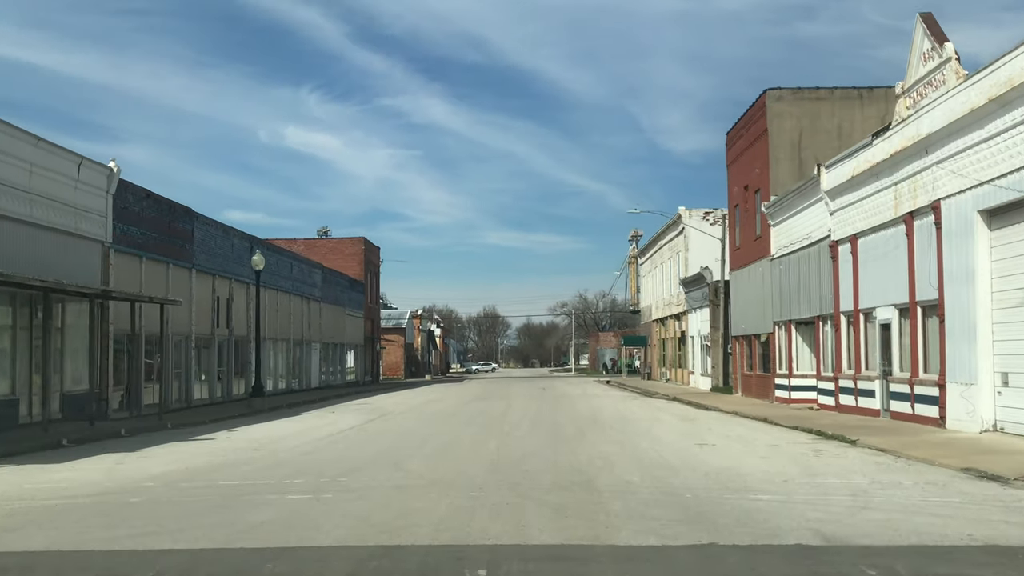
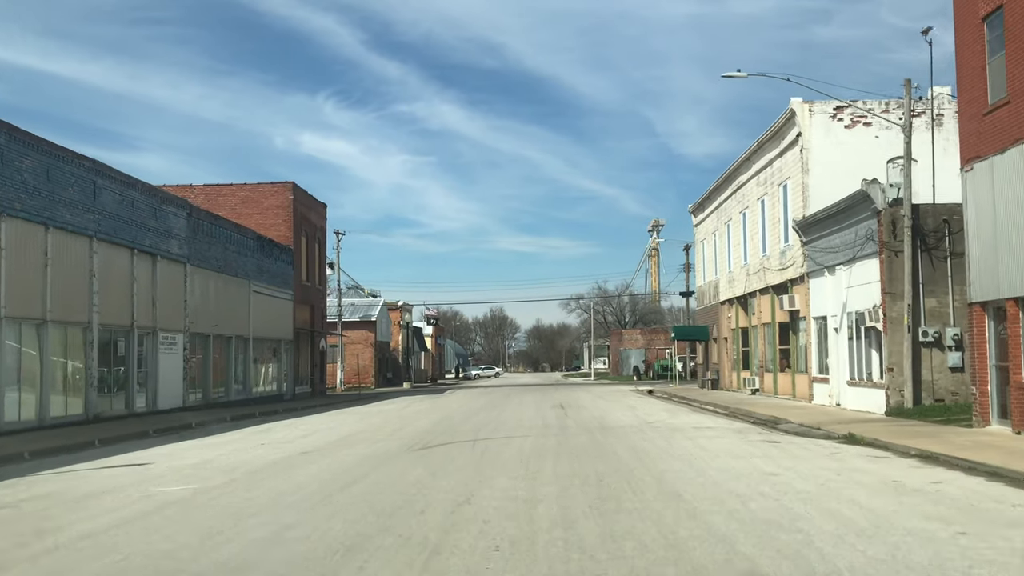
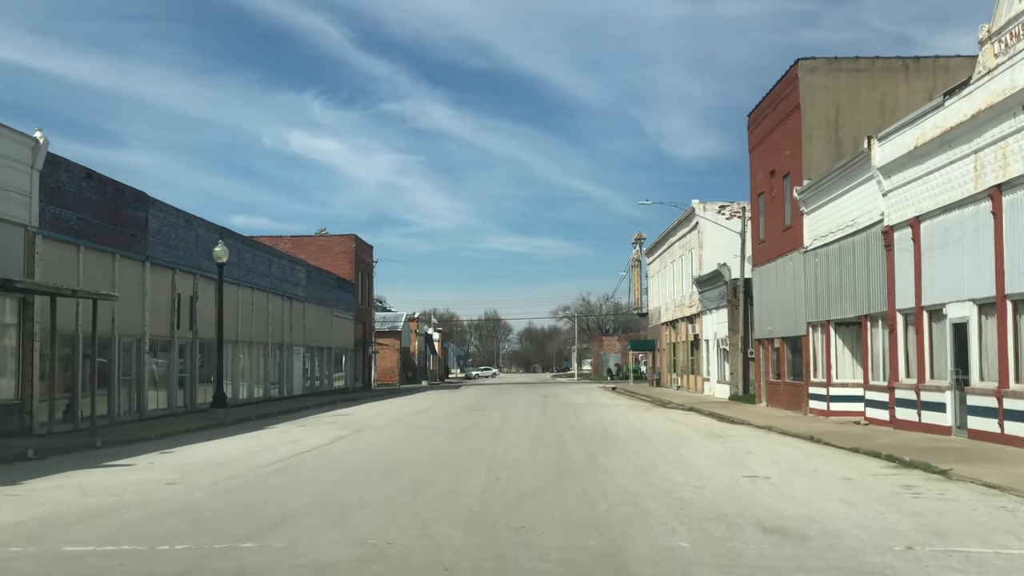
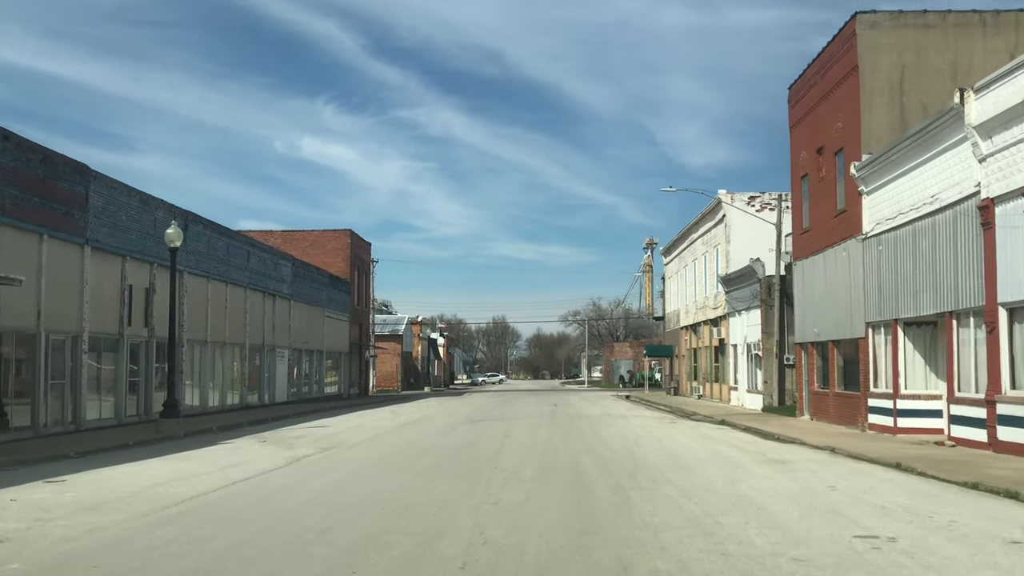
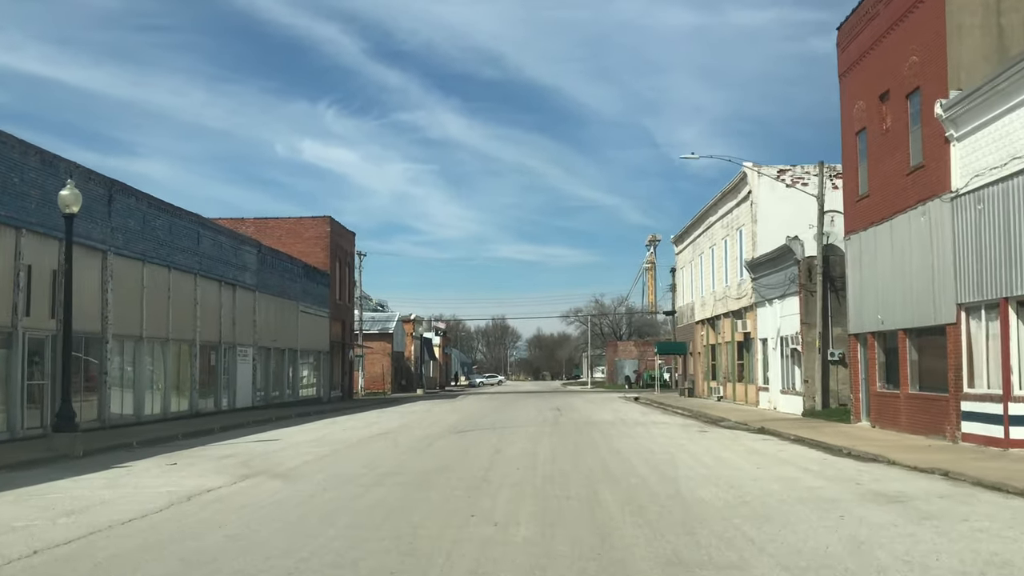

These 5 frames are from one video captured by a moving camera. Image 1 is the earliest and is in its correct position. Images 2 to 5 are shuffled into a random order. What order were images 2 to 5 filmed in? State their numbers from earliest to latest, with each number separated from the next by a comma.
3, 4, 5, 2
